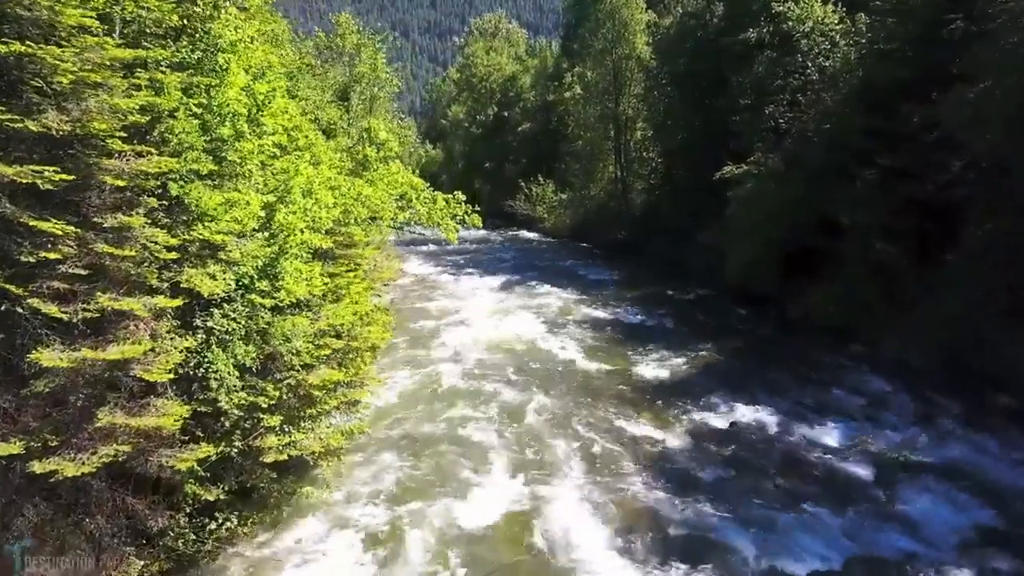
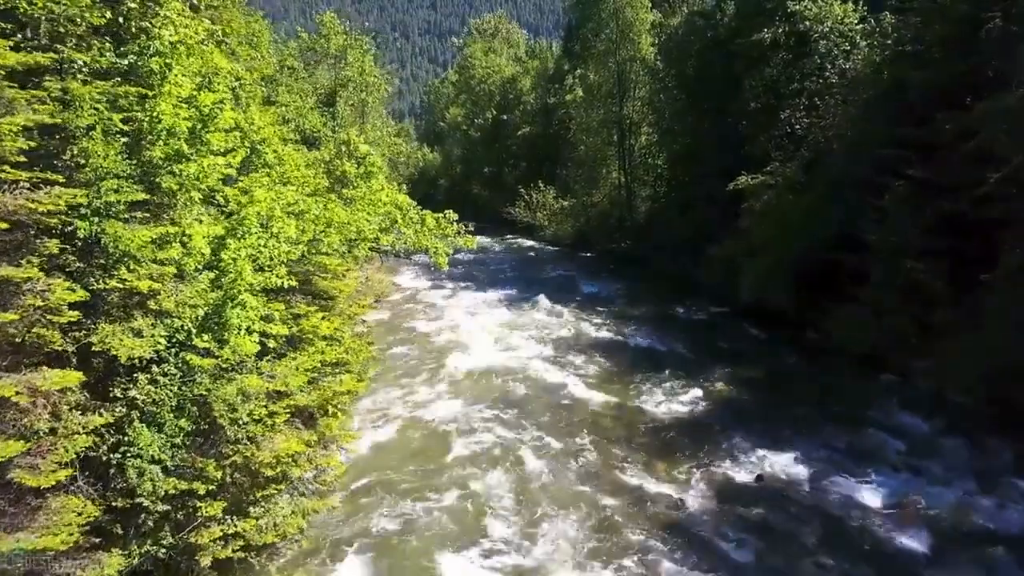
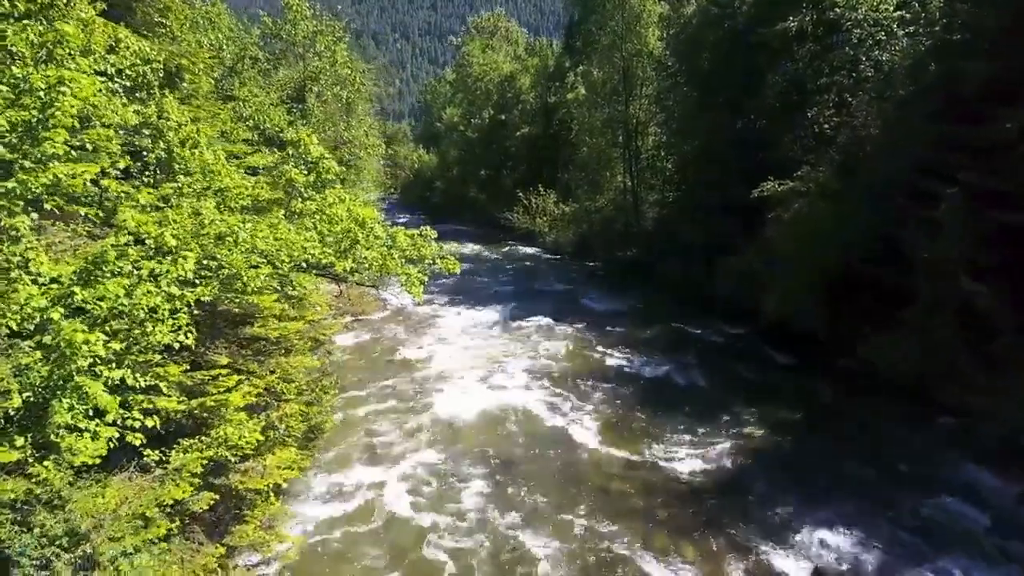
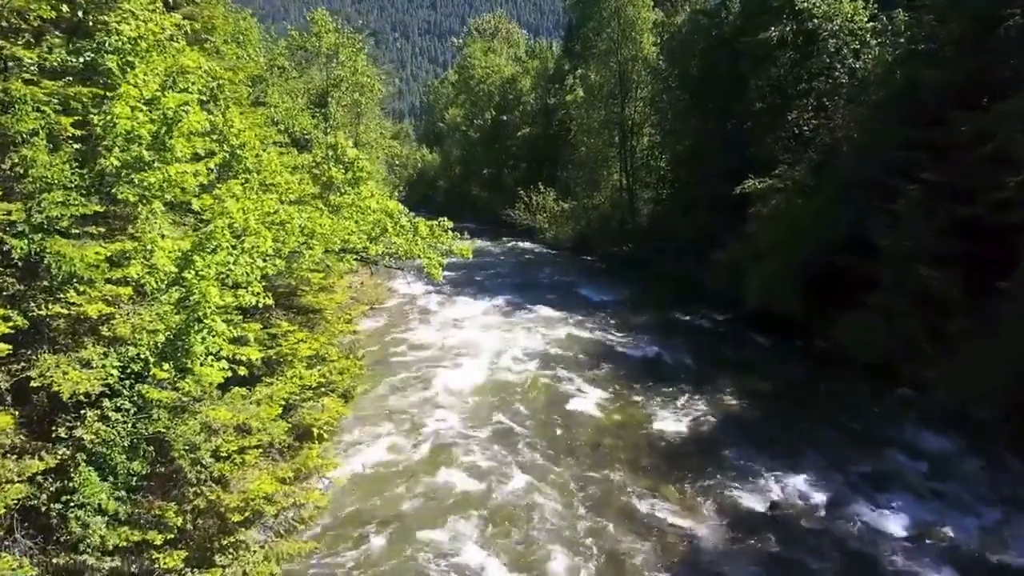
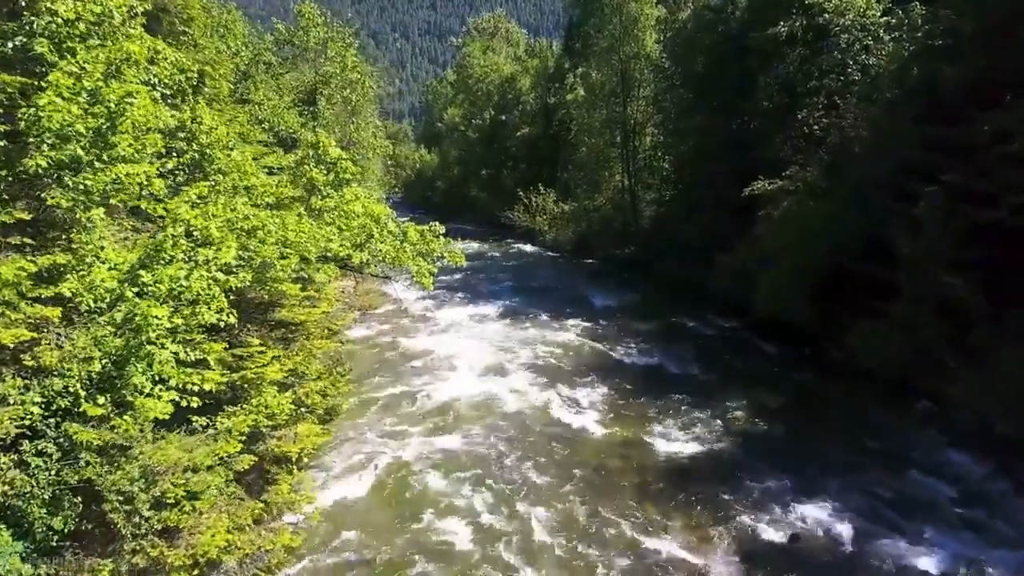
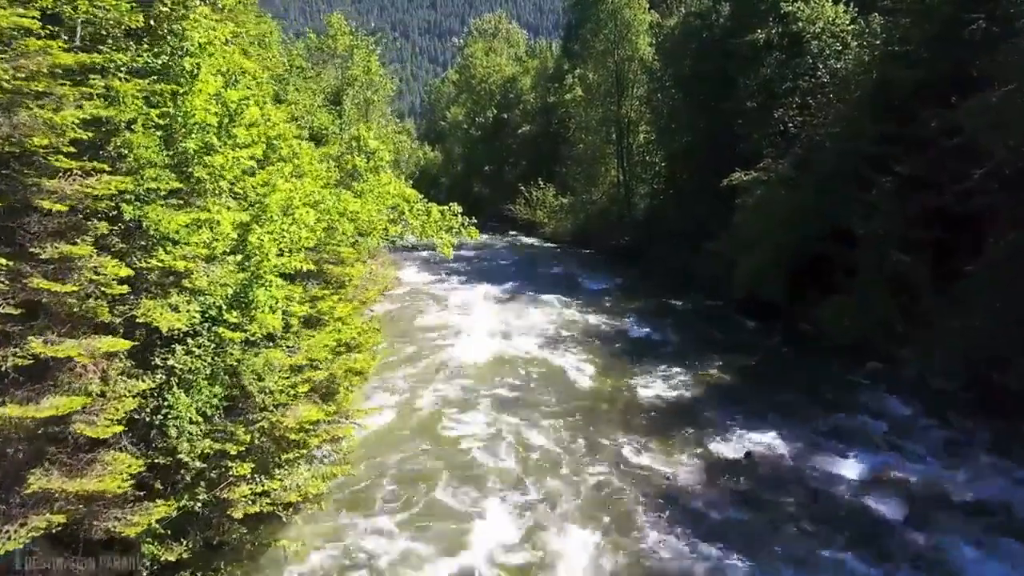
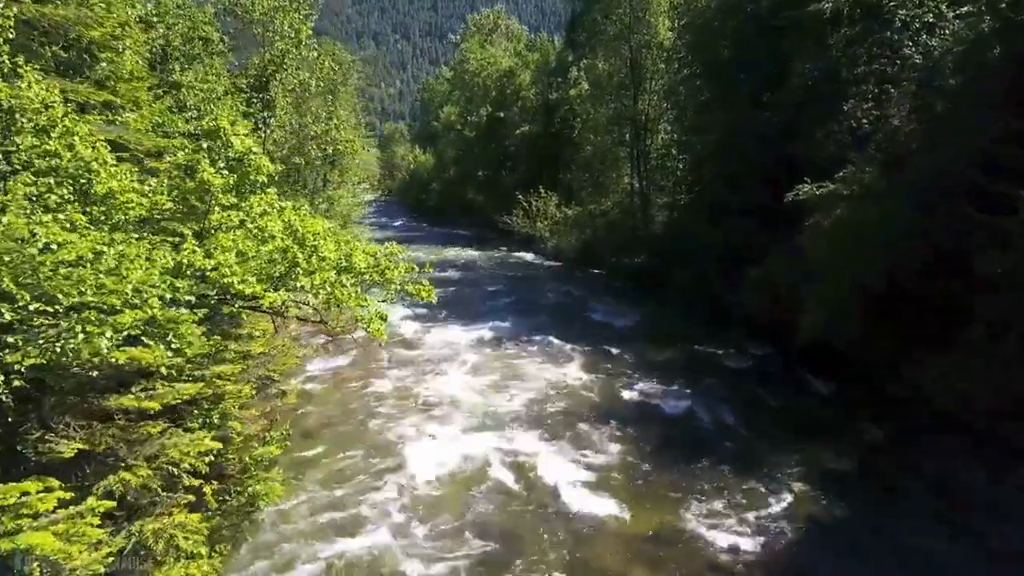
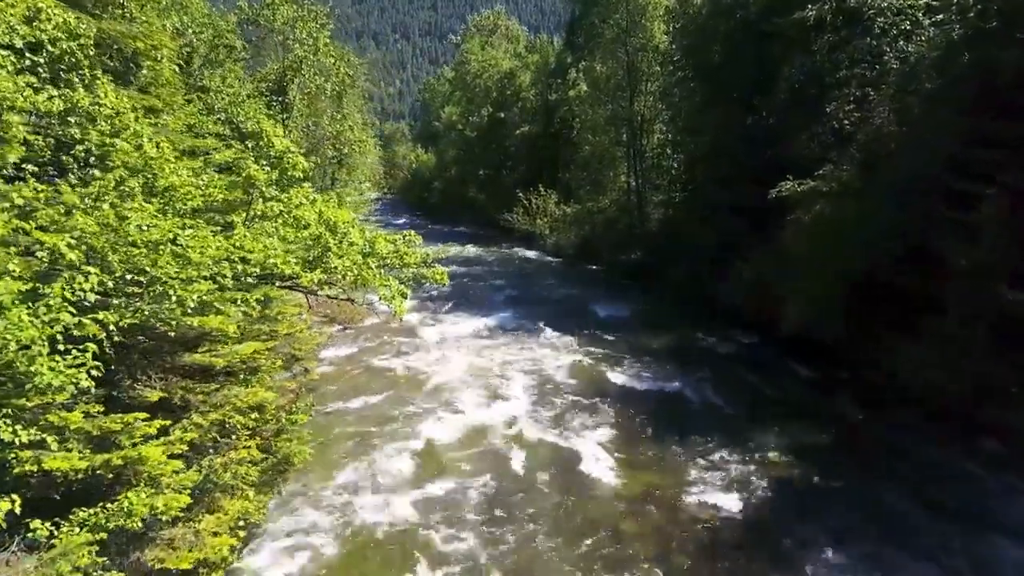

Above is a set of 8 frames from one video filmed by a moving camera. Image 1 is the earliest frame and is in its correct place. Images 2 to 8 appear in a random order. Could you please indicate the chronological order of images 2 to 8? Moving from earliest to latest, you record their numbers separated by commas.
6, 2, 4, 5, 3, 8, 7
